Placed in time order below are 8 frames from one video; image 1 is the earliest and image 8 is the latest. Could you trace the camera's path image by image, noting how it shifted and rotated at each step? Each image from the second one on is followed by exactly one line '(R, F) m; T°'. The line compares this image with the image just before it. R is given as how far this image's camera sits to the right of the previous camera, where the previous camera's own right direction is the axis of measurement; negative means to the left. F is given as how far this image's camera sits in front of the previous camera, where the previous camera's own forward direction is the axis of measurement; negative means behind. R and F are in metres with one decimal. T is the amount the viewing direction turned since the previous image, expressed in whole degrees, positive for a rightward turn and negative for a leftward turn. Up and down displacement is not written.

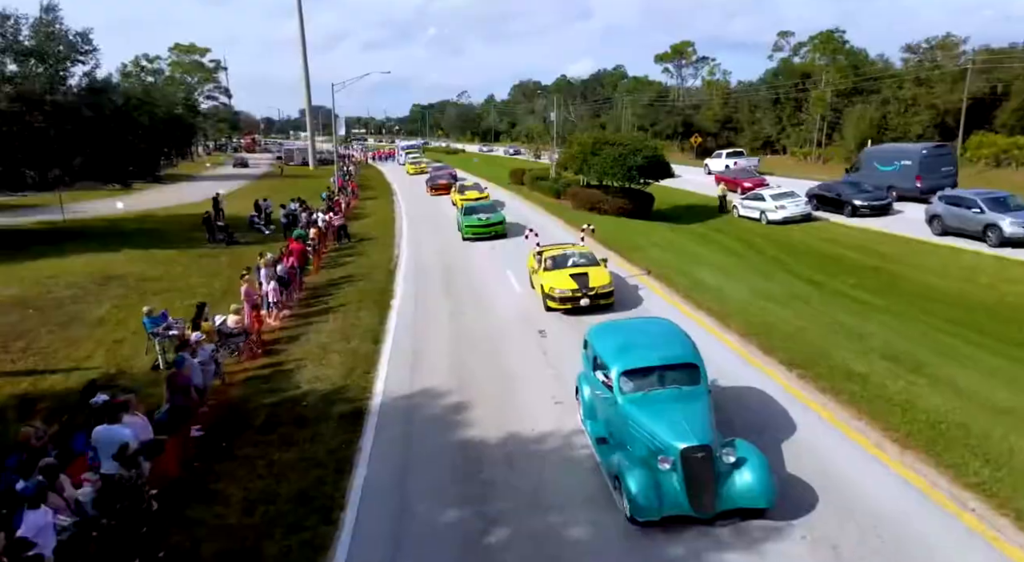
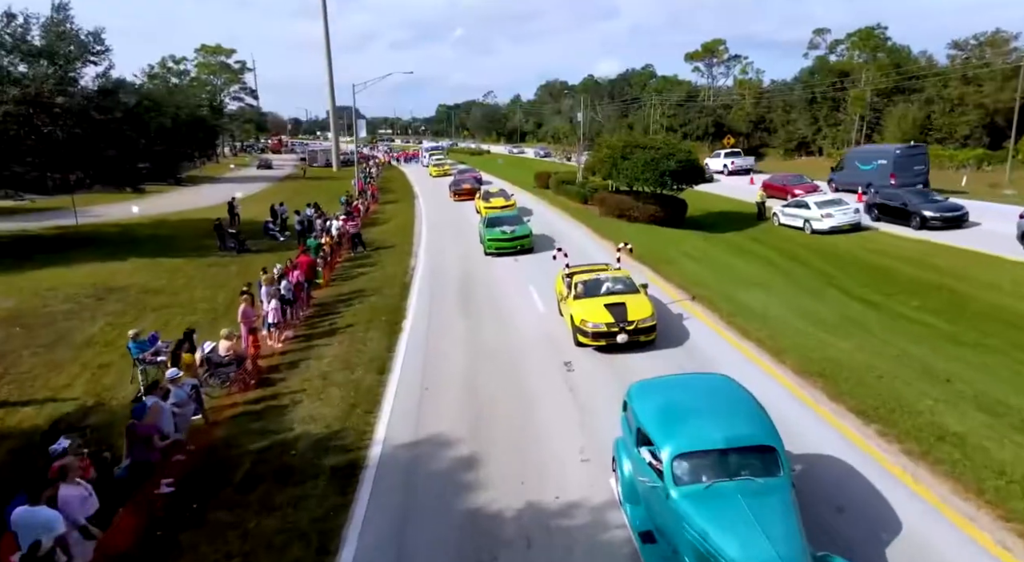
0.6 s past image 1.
(0.0, +1.6) m; -2°
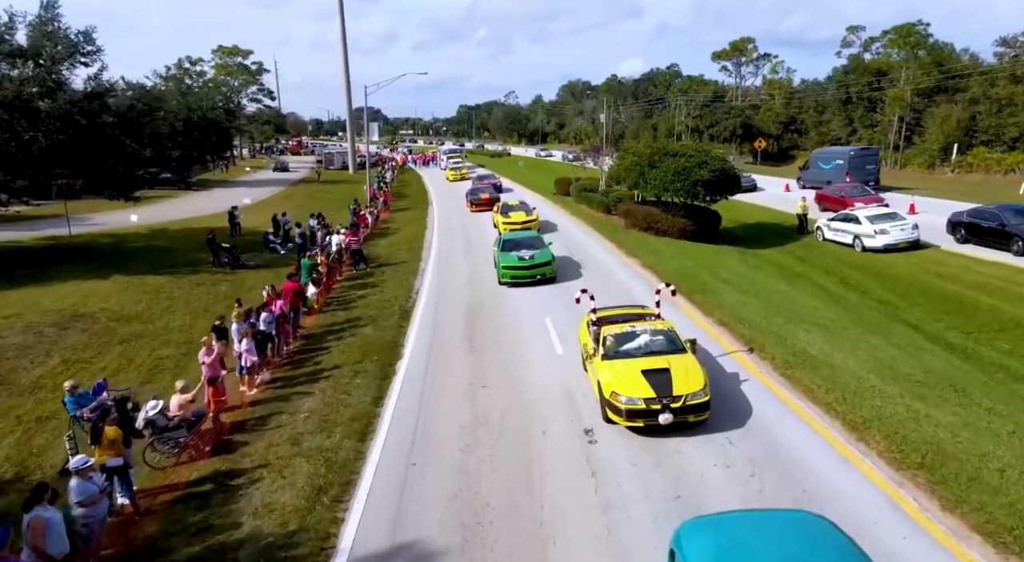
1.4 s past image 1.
(+0.2, +2.3) m; -2°
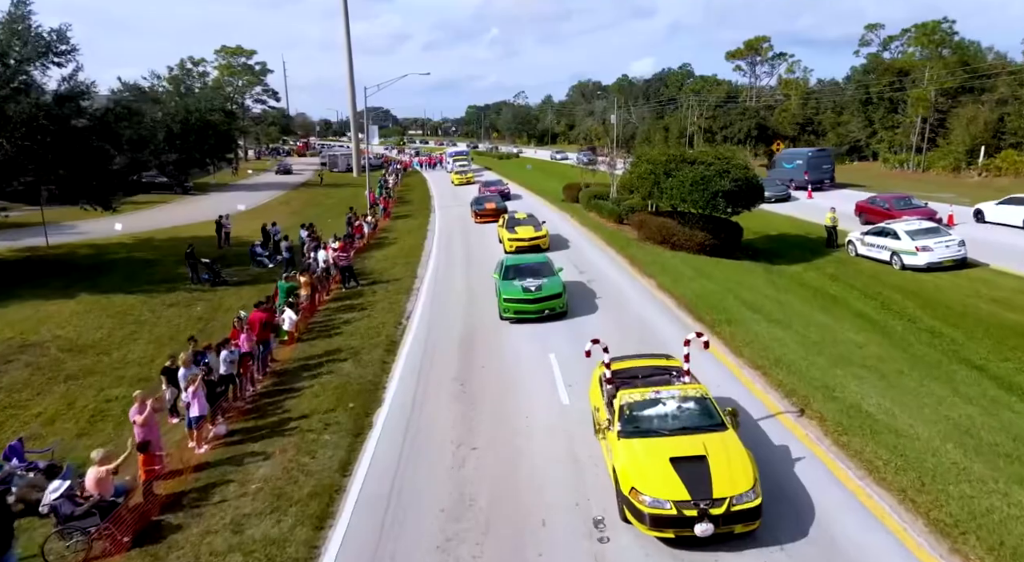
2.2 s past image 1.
(+0.2, +2.0) m; -1°
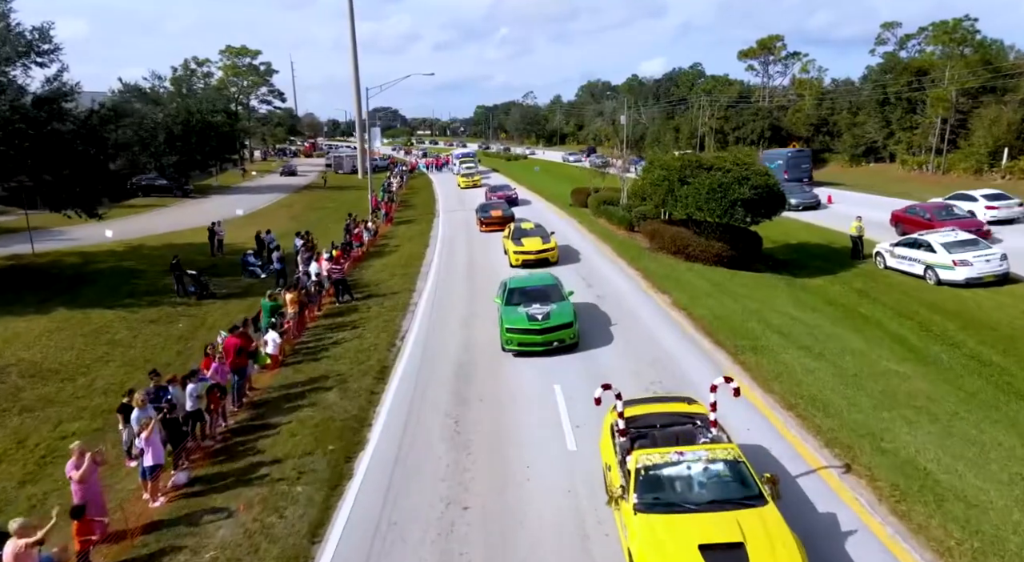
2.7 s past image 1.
(+0.1, +1.4) m; -1°
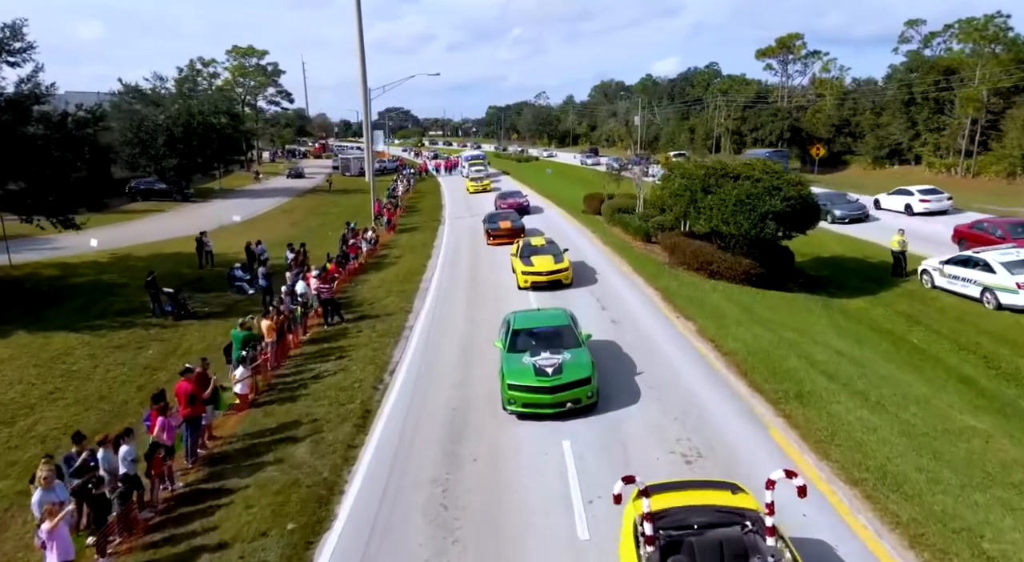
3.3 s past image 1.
(+0.2, +2.0) m; -1°
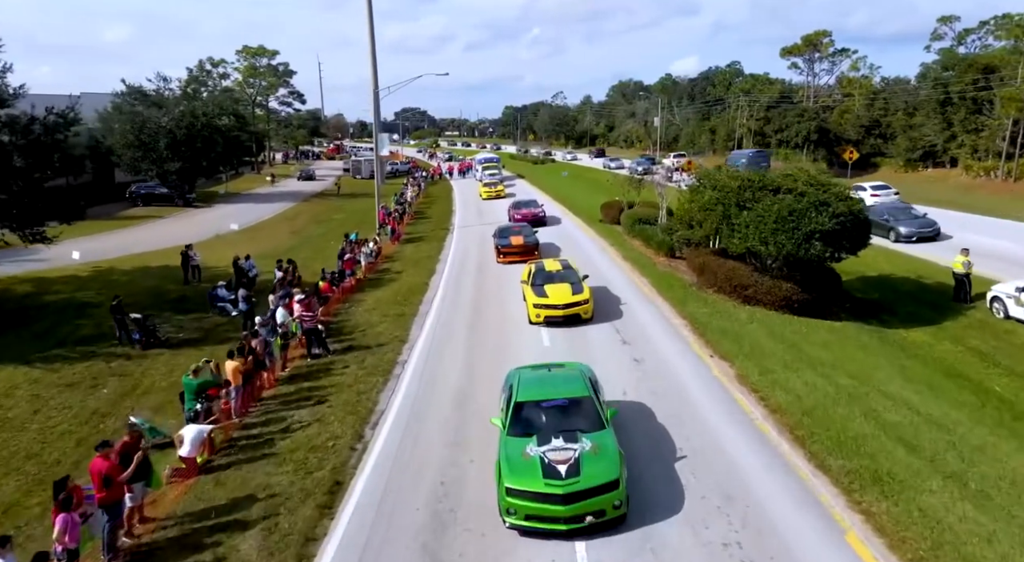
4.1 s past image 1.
(+0.2, +2.4) m; -1°
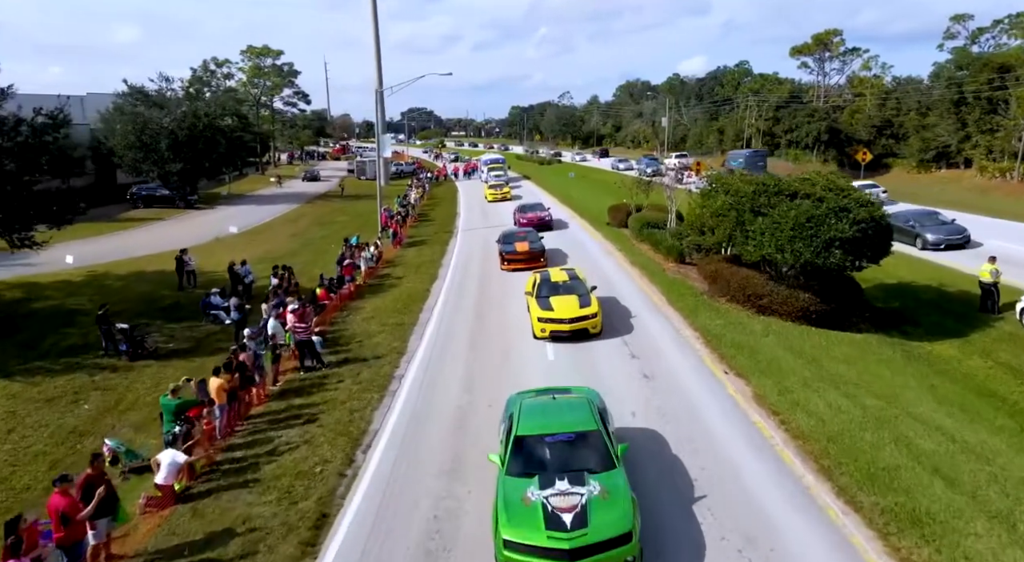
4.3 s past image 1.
(+0.1, +0.8) m; -1°
